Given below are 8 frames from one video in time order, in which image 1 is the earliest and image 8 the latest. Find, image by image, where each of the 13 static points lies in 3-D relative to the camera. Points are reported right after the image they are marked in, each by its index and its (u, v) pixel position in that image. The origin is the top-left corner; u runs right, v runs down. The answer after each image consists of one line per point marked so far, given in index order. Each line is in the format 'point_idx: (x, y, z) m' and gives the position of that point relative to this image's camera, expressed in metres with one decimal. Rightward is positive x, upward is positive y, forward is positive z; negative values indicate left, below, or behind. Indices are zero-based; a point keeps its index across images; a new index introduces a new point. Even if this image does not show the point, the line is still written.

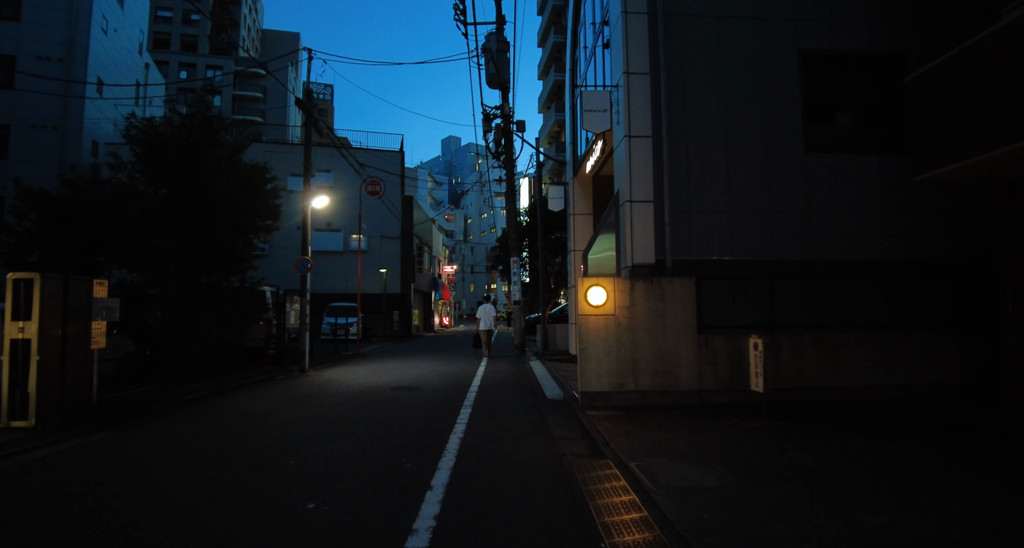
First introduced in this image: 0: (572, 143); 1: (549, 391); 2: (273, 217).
0: (+1.7, +3.8, +16.2) m
1: (+0.7, -2.1, +10.1) m
2: (-5.8, +1.4, +13.8) m
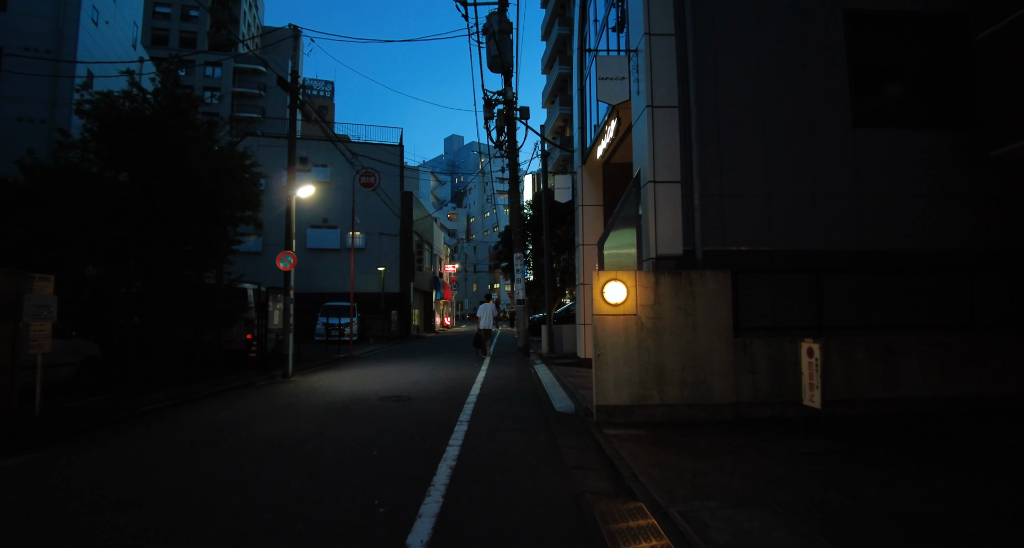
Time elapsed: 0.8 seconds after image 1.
0: (+1.8, +3.9, +14.9) m
1: (+0.7, -2.0, +8.9) m
2: (-5.7, +1.5, +12.5) m
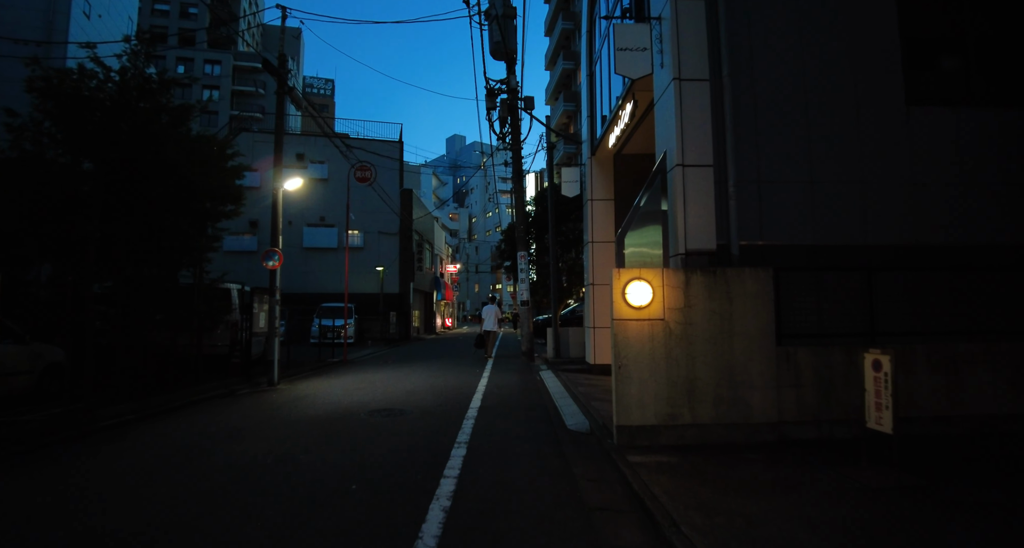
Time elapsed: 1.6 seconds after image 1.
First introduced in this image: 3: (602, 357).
0: (+1.9, +3.9, +13.9) m
1: (+0.8, -2.0, +7.9) m
2: (-5.6, +1.5, +11.5) m
3: (+2.1, -2.0, +13.1) m
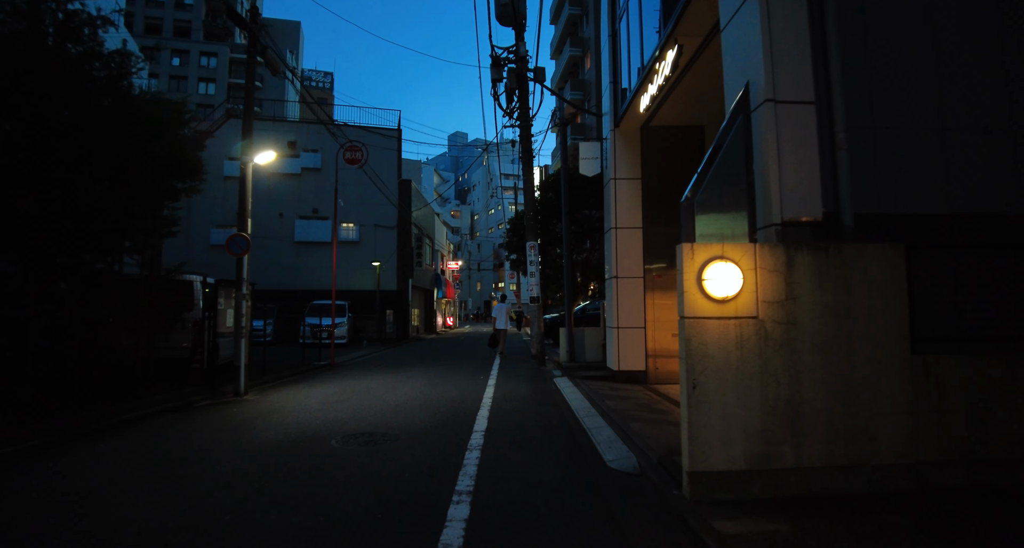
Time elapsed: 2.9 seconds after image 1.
0: (+2.1, +4.0, +12.0) m
1: (+1.0, -1.8, +6.0) m
2: (-5.4, +1.7, +9.7) m
3: (+2.3, -1.8, +11.2) m
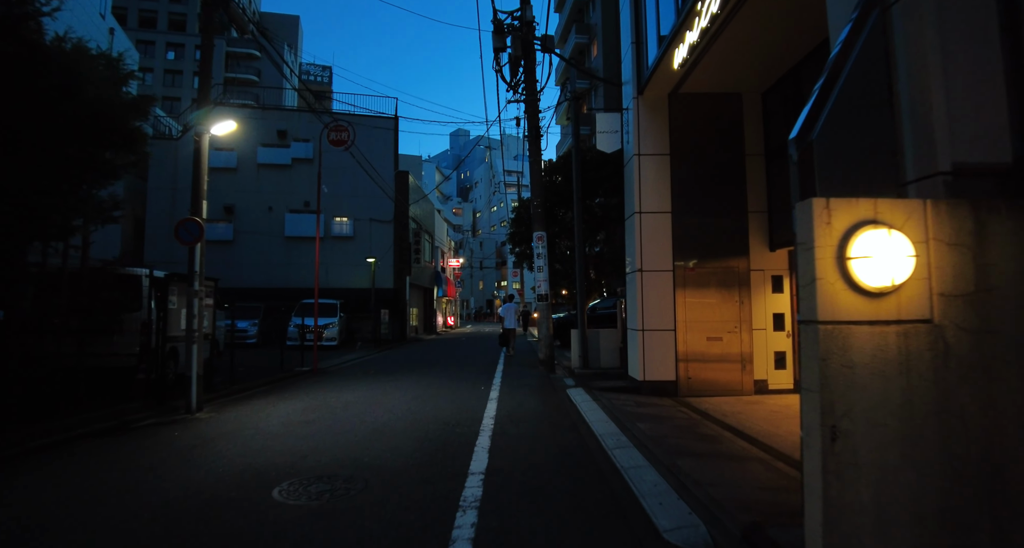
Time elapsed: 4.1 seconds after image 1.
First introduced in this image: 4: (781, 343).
0: (+2.2, +4.2, +10.3) m
1: (+1.0, -1.7, +4.3) m
2: (-5.3, +1.8, +8.0) m
3: (+2.4, -1.7, +9.6) m
4: (+4.7, -1.2, +9.8) m
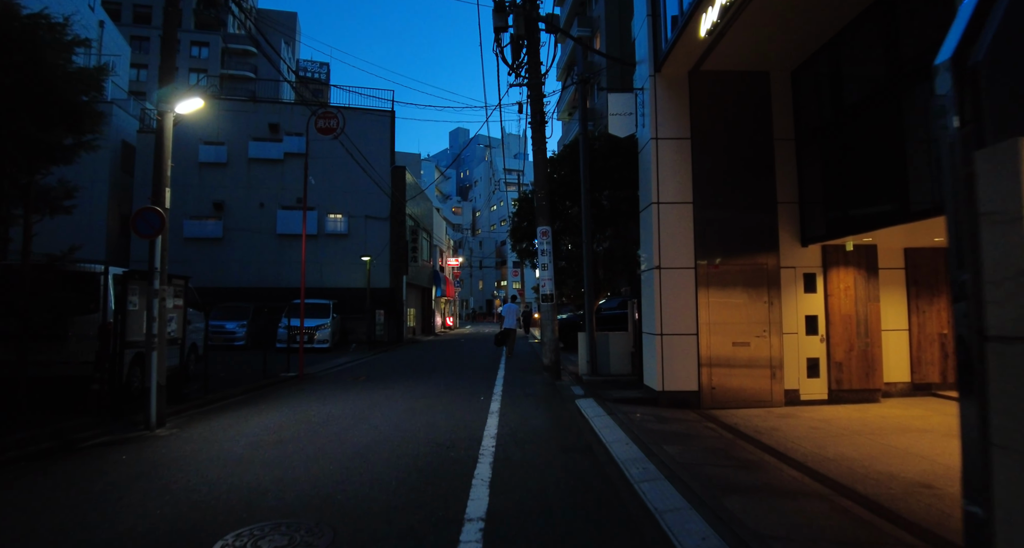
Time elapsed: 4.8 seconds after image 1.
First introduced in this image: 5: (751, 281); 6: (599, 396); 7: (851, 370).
0: (+2.3, +4.2, +9.3) m
1: (+1.1, -1.7, +3.3) m
2: (-5.3, +1.8, +7.0) m
3: (+2.4, -1.6, +8.6) m
4: (+4.7, -1.2, +8.8) m
5: (+3.7, -0.1, +8.7) m
6: (+1.4, -2.0, +9.1) m
7: (+5.2, -1.5, +8.8) m
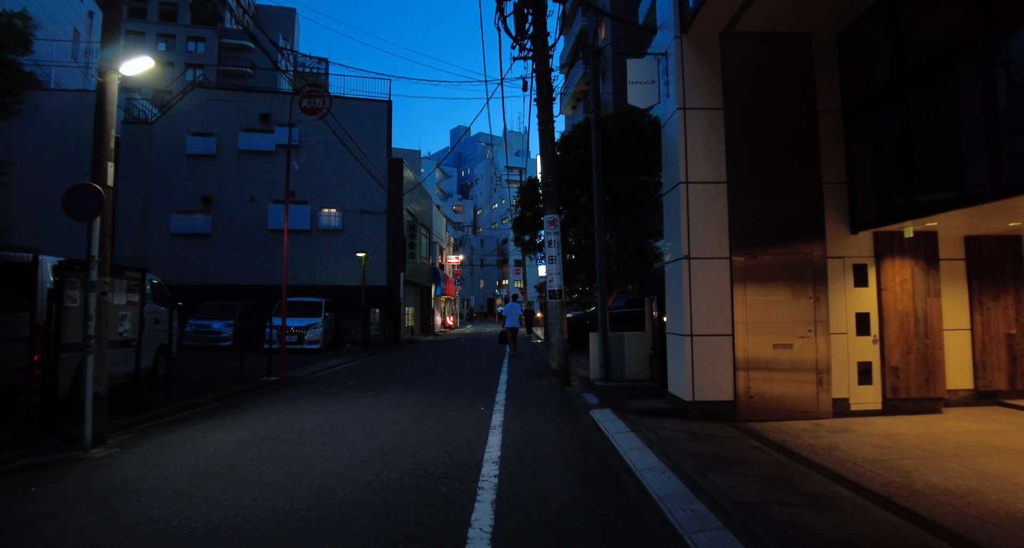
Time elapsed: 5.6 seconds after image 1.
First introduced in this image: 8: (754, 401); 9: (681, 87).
0: (+2.3, +4.3, +8.2) m
1: (+1.2, -1.6, +2.1) m
2: (-5.2, +2.0, +5.9) m
3: (+2.5, -1.5, +7.4) m
4: (+4.8, -1.0, +7.6) m
5: (+3.7, 0.0, +7.5) m
6: (+1.5, -1.8, +7.9) m
7: (+5.3, -1.4, +7.6) m
8: (+3.1, -1.7, +7.4) m
9: (+2.3, +2.6, +7.8) m
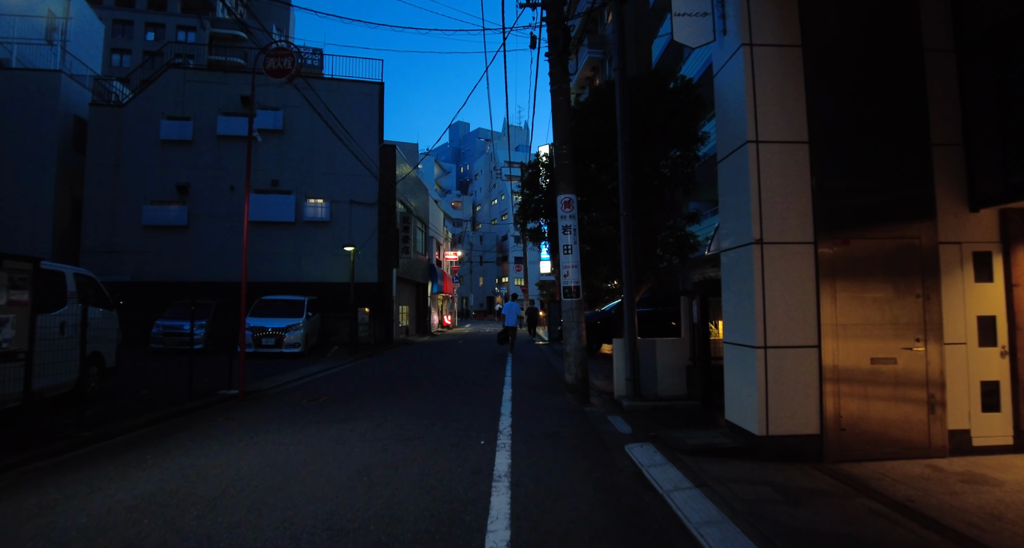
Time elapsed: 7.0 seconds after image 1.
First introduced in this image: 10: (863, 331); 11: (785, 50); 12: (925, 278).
0: (+2.5, +4.4, +6.2) m
1: (+1.3, -1.5, +0.3) m
2: (-5.1, +2.1, +4.0) m
3: (+2.6, -1.4, +5.5) m
4: (+4.9, -0.9, +5.8) m
5: (+3.8, +0.1, +5.6) m
6: (+1.6, -1.7, +6.0) m
7: (+5.4, -1.3, +5.7) m
8: (+3.2, -1.6, +5.5) m
9: (+2.4, +2.7, +5.9) m
10: (+3.4, -0.6, +5.5) m
11: (+2.8, +2.3, +5.9) m
12: (+4.1, 0.0, +5.6) m
